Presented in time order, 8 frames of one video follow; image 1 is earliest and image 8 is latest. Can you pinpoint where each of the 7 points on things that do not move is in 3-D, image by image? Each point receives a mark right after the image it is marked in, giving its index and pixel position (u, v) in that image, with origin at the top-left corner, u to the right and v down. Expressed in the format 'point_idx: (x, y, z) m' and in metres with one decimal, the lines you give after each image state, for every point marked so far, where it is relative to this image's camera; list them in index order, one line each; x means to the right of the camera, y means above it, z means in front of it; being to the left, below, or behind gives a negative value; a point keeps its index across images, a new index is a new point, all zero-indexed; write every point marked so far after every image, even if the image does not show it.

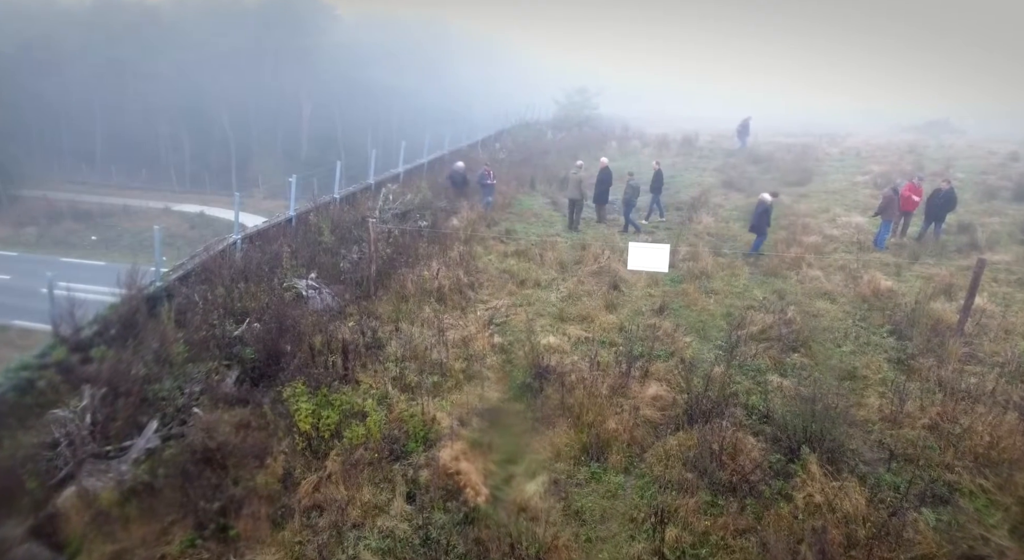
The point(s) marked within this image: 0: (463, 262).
0: (-0.8, +0.2, +10.9) m
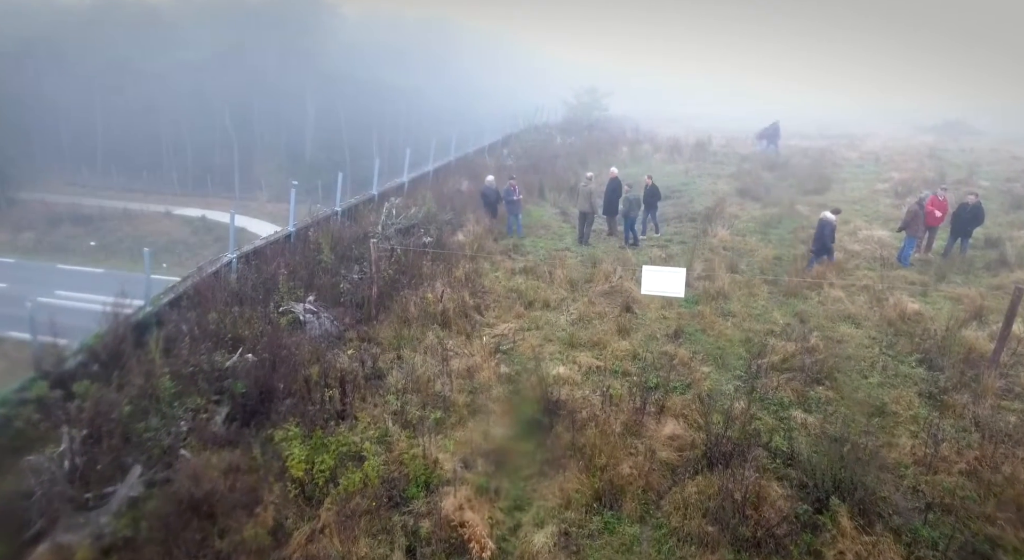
0: (-0.7, -0.1, +10.5) m
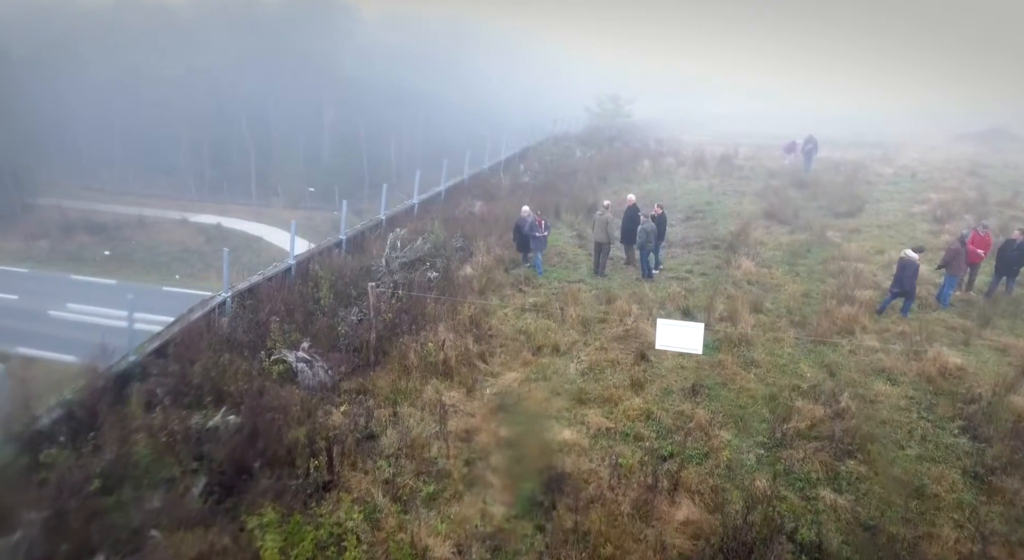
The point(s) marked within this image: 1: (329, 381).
0: (-0.6, -0.7, +9.9) m
1: (-2.4, -1.3, +8.5) m
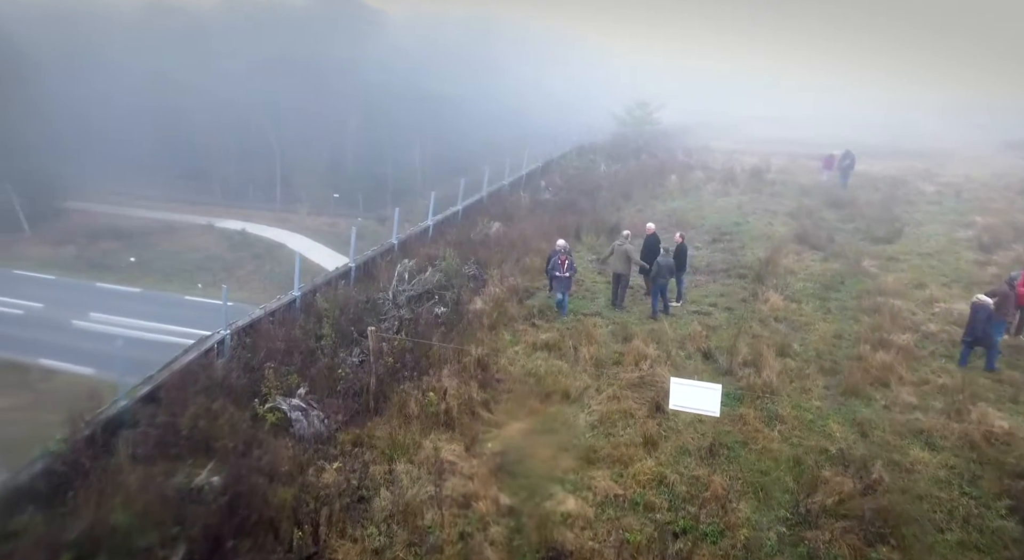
0: (-0.5, -1.3, +9.5) m
1: (-2.3, -1.9, +8.2) m
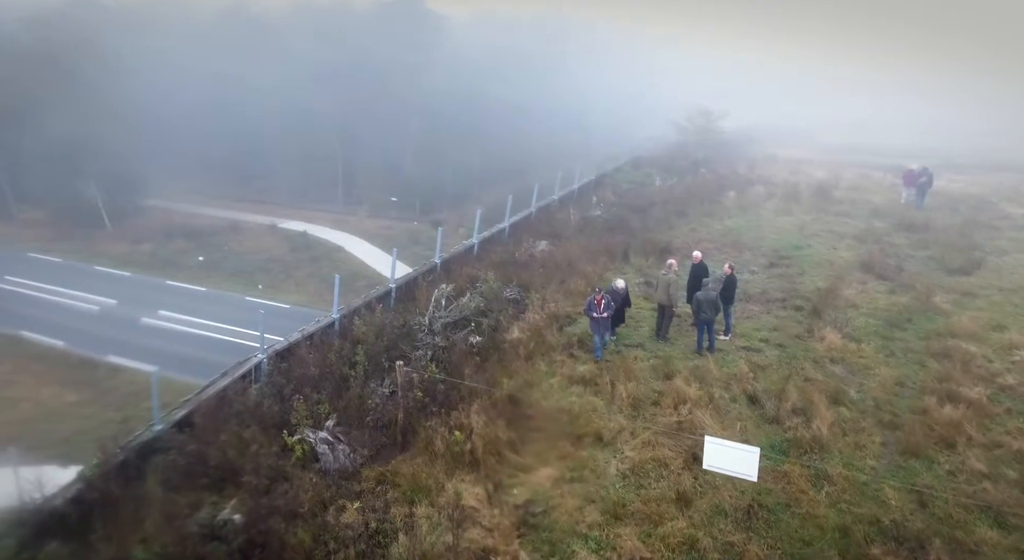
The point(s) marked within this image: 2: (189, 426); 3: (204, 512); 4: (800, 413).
0: (0.0, -1.7, +9.2) m
1: (-2.0, -2.3, +8.1) m
2: (-4.0, -1.8, +8.1) m
3: (-3.3, -2.5, +7.0) m
4: (+4.0, -1.8, +9.0) m
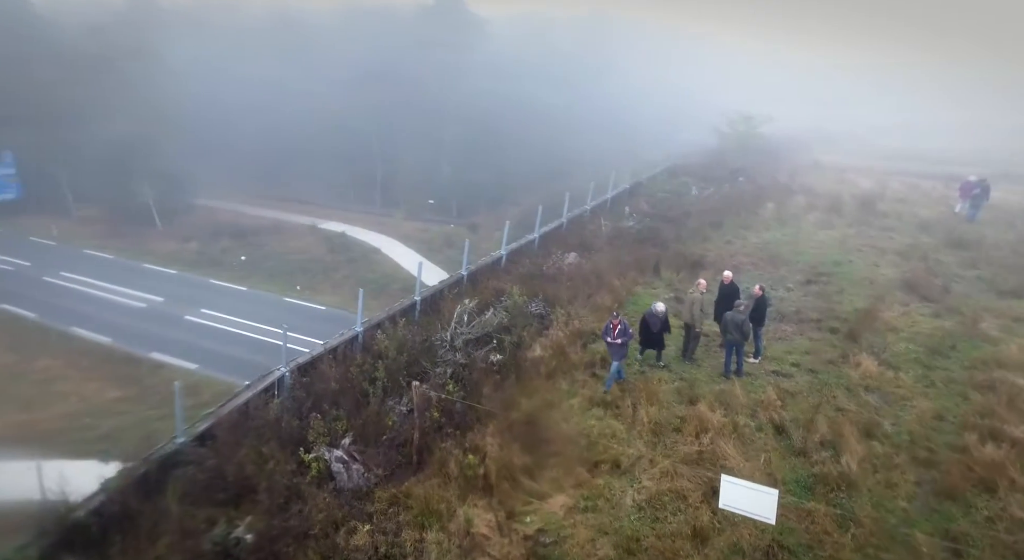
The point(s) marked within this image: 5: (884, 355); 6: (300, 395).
0: (+0.2, -2.0, +9.1) m
1: (-1.8, -2.6, +8.1) m
2: (-3.8, -2.0, +8.2) m
3: (-3.2, -2.7, +7.1) m
4: (+4.2, -2.2, +8.7) m
5: (+6.2, -1.3, +10.8) m
6: (-3.0, -1.6, +9.1) m
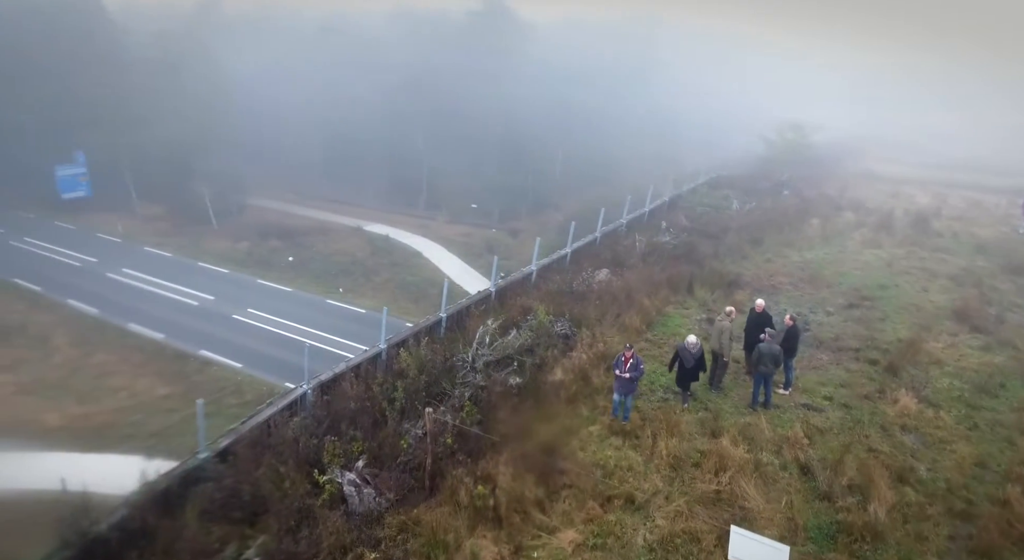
0: (+0.5, -2.4, +9.0) m
1: (-1.7, -2.9, +8.2) m
2: (-3.7, -2.3, +8.4) m
3: (-3.1, -3.0, +7.3) m
4: (+4.4, -2.7, +8.3) m
5: (+6.5, -1.8, +10.3) m
6: (-2.7, -1.9, +9.2) m
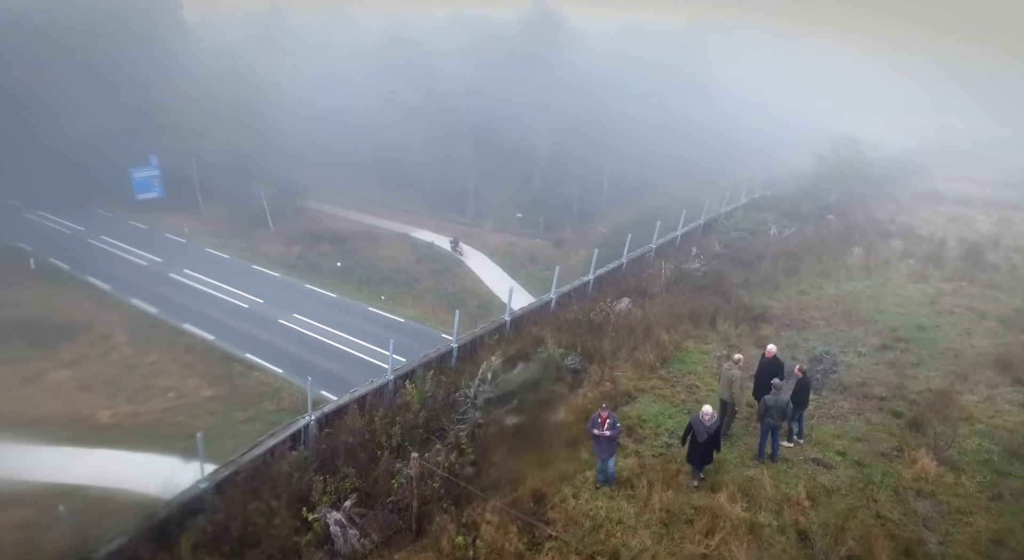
0: (+0.3, -3.0, +8.9) m
1: (-1.9, -3.5, +8.3) m
2: (-3.8, -2.8, +8.7) m
3: (-3.5, -3.5, +7.5) m
4: (+4.1, -3.4, +7.9) m
5: (+6.5, -2.5, +9.6) m
6: (-2.8, -2.4, +9.5) m
